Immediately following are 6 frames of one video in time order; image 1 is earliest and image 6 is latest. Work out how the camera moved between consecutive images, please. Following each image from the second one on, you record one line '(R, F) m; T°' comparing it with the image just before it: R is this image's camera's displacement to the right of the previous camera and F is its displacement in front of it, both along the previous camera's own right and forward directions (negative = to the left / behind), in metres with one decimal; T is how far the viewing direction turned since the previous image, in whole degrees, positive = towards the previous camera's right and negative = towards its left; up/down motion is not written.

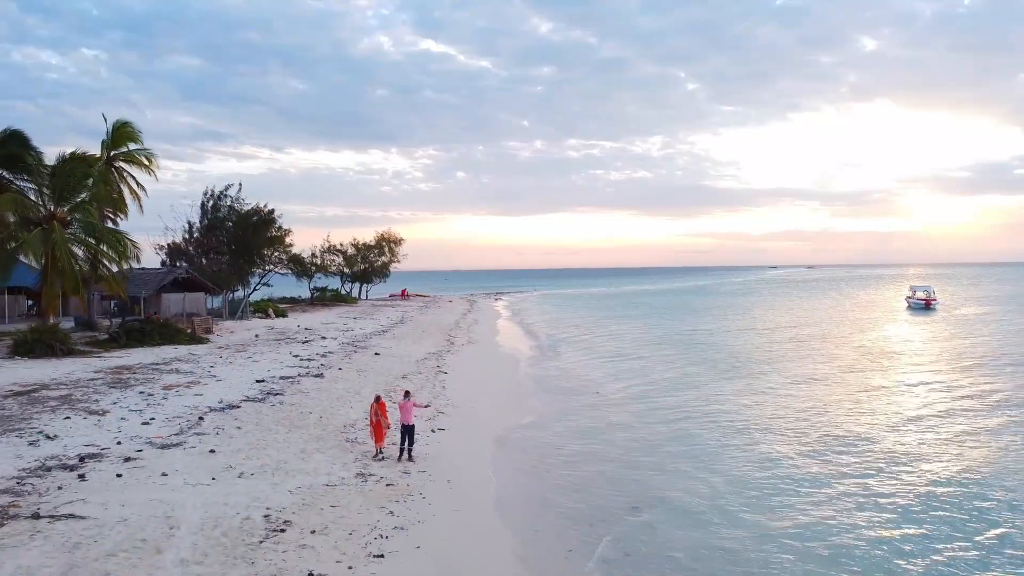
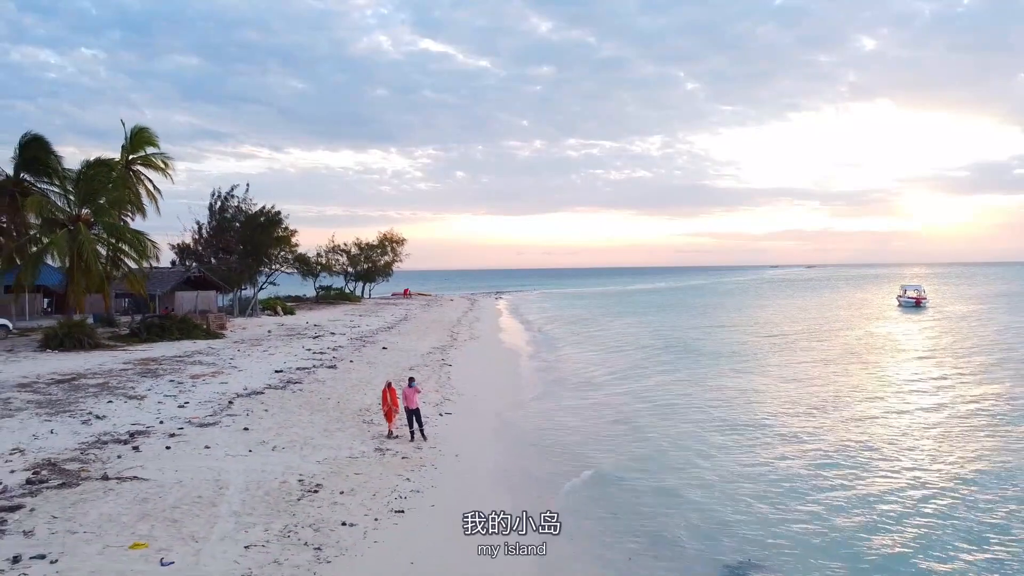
(0.0, -1.2) m; 0°
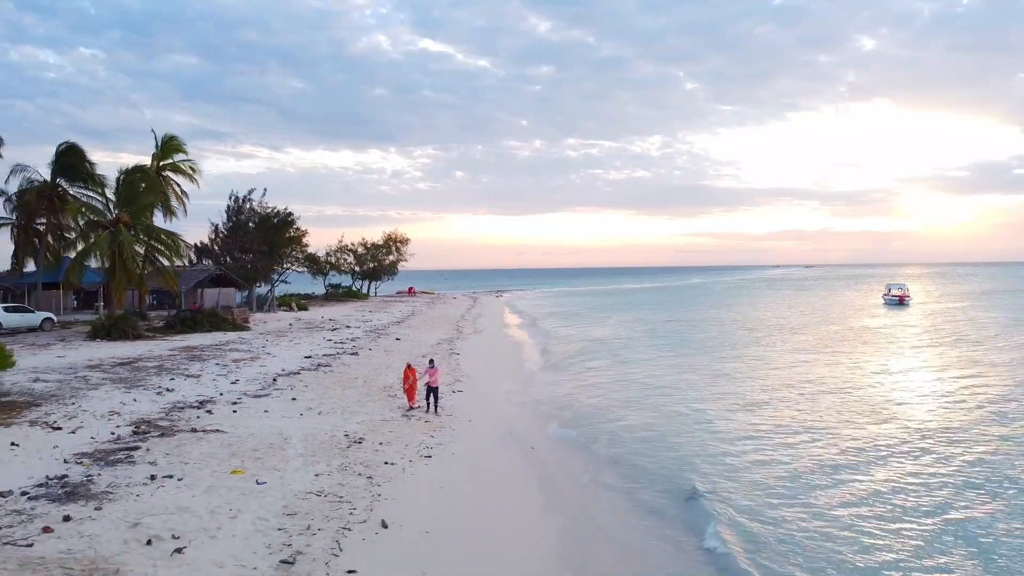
(-0.1, -2.2) m; 0°
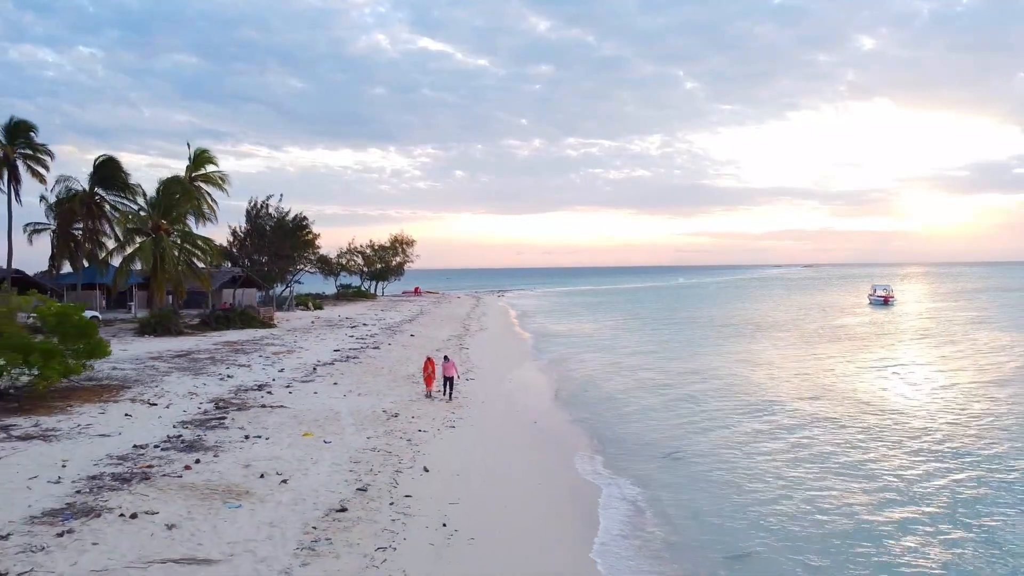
(-0.2, -2.6) m; 0°
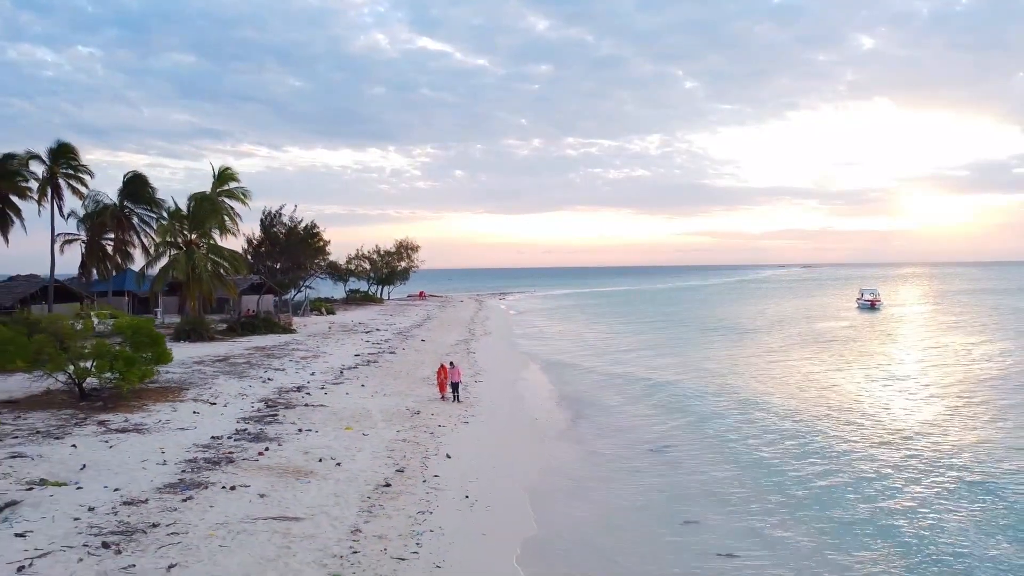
(-0.1, -2.4) m; 0°
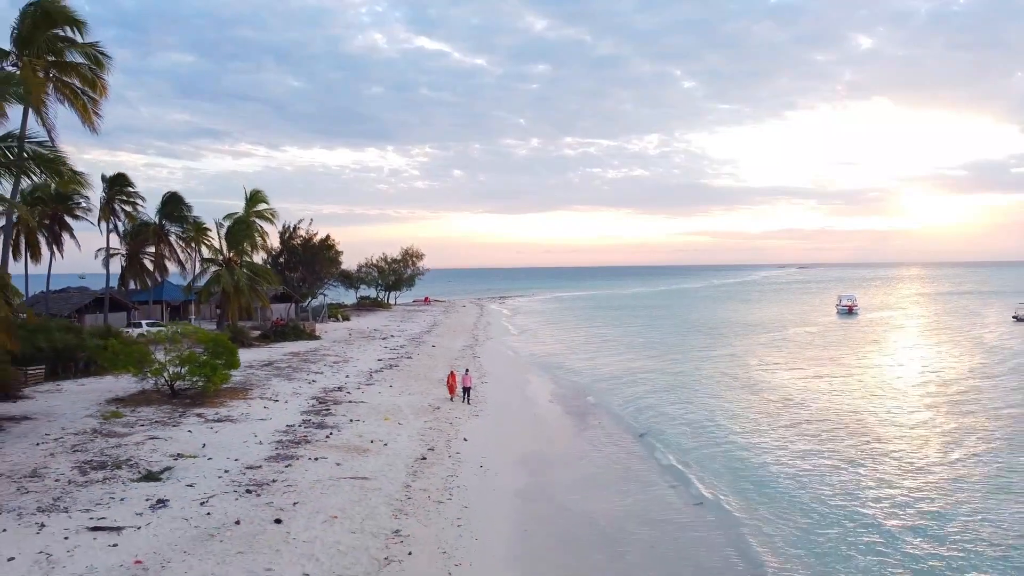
(-0.1, -4.1) m; 0°
